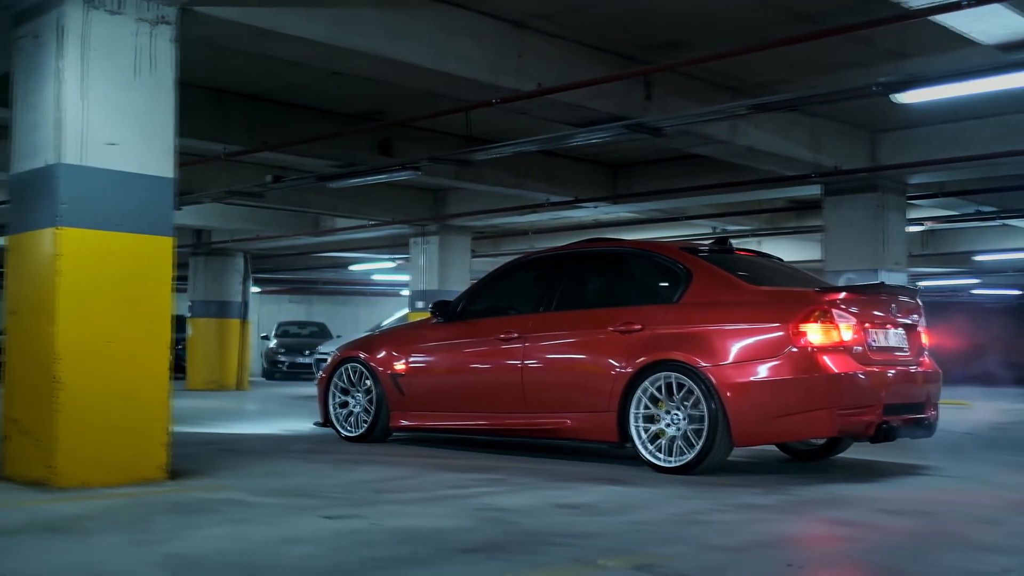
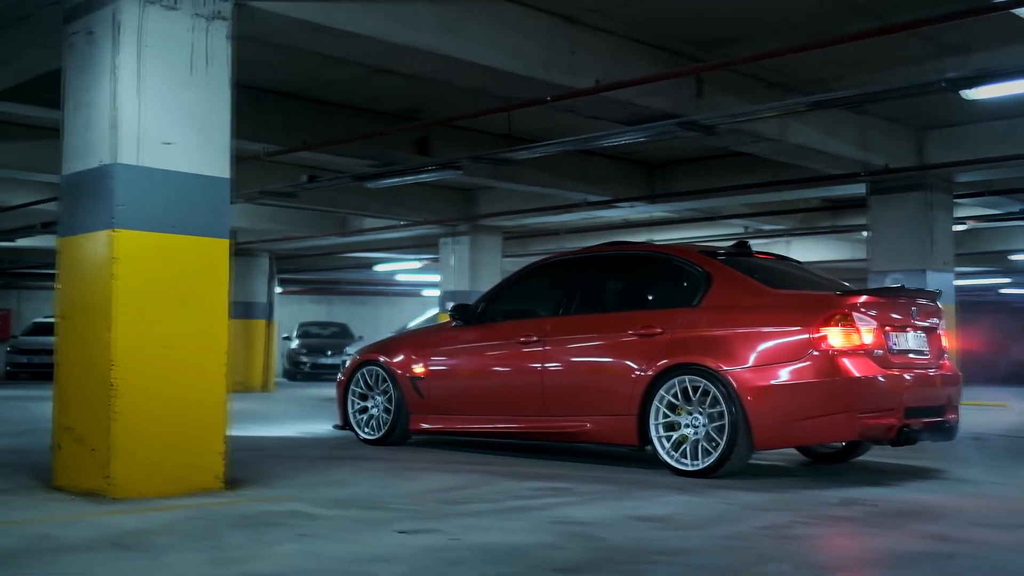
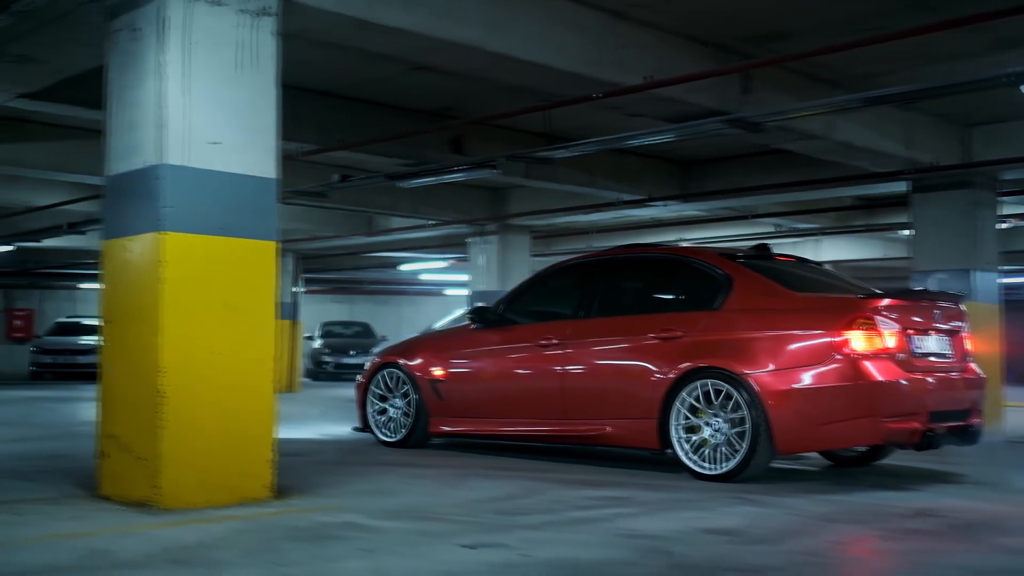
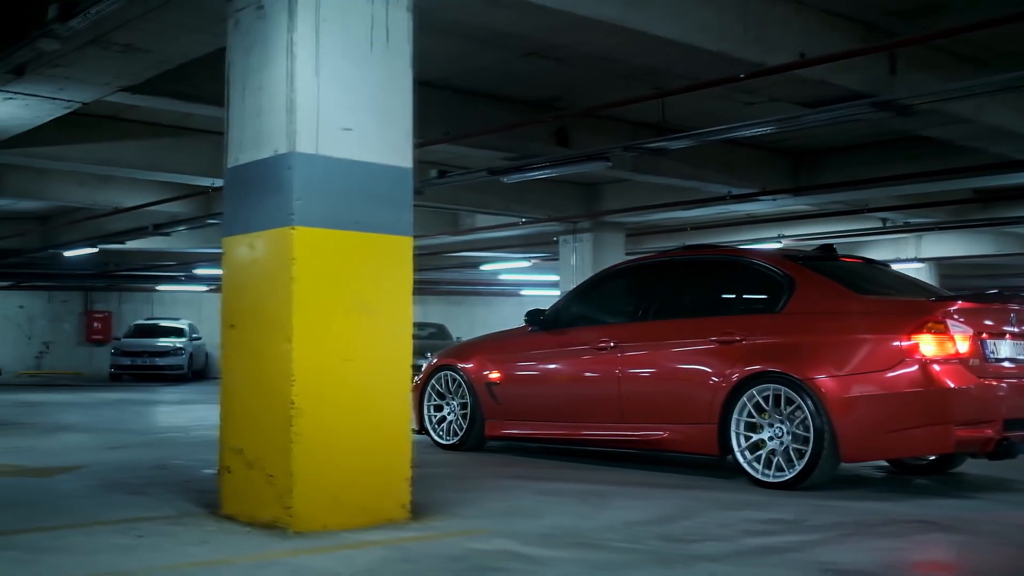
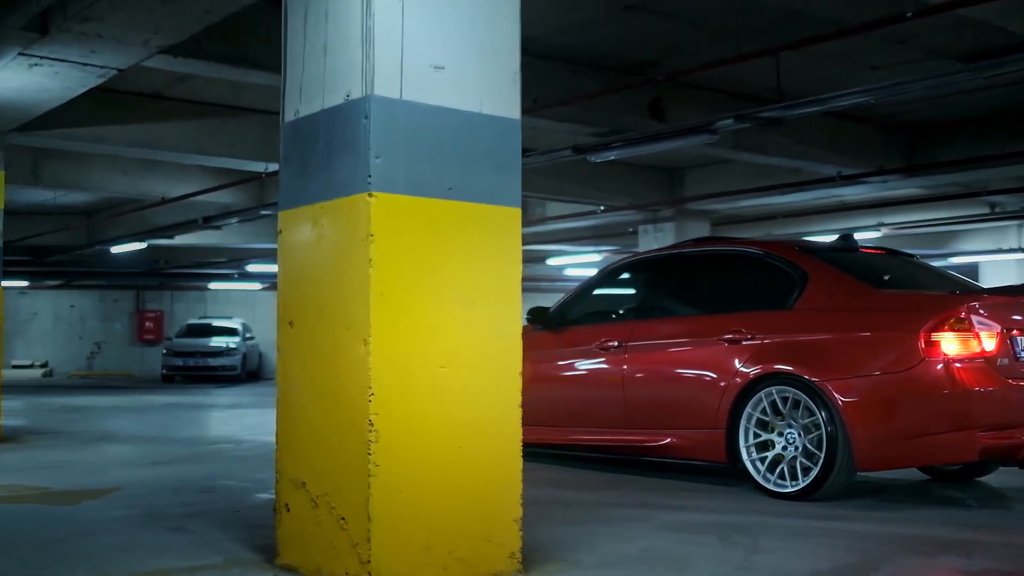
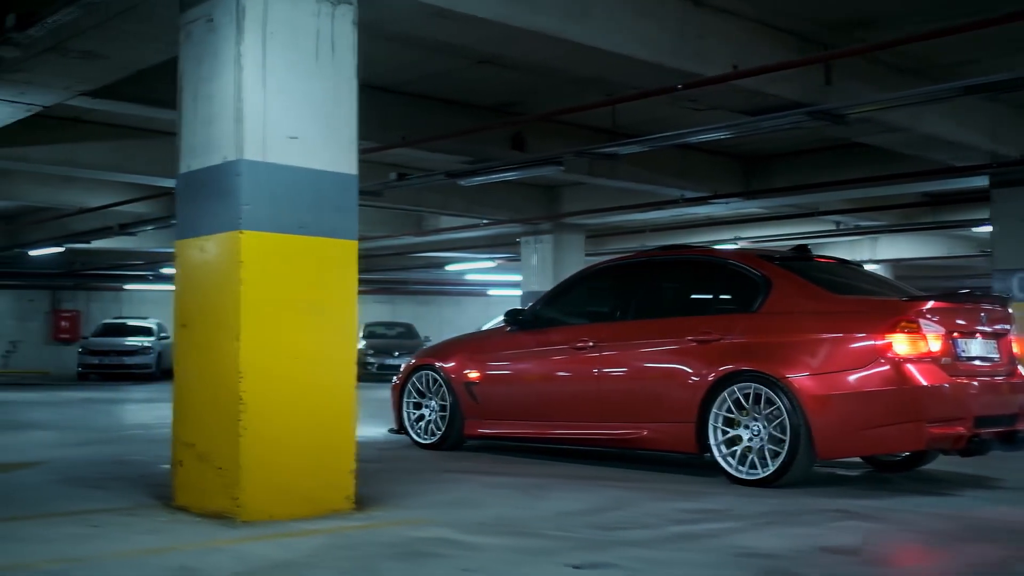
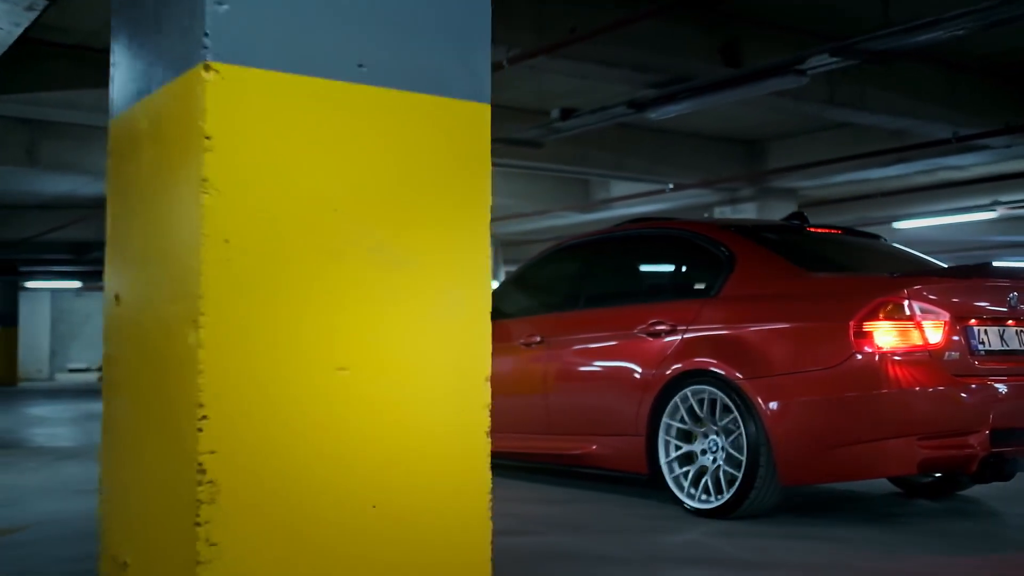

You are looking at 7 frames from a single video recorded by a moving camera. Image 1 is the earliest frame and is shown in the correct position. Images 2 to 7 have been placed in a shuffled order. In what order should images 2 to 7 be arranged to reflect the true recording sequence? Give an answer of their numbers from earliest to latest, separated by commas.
2, 3, 6, 4, 5, 7
